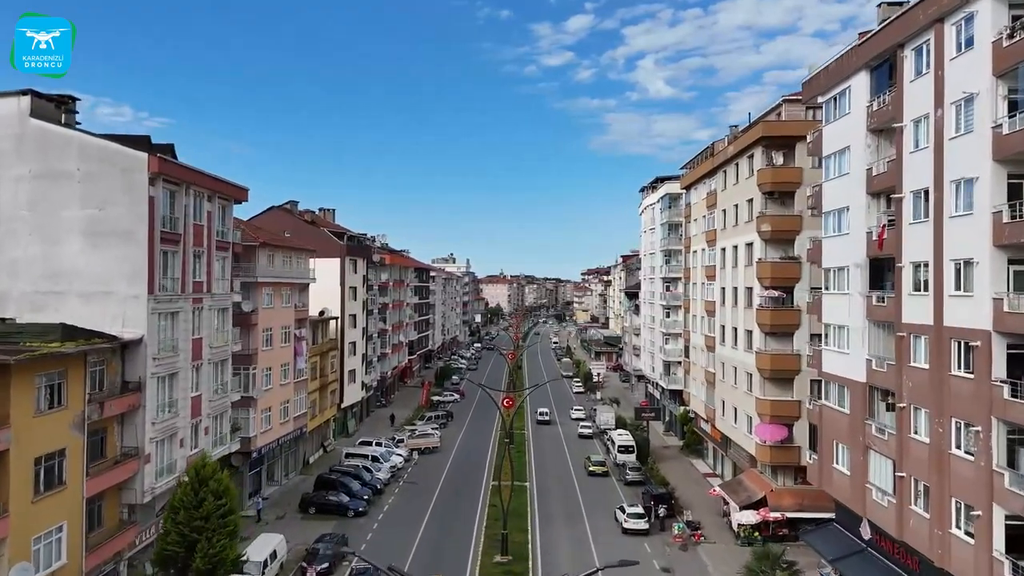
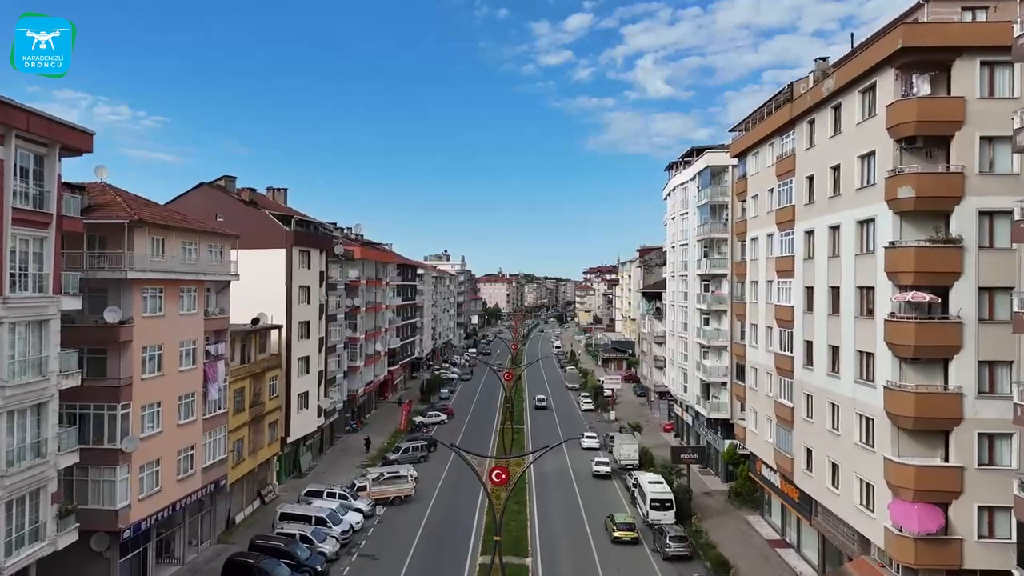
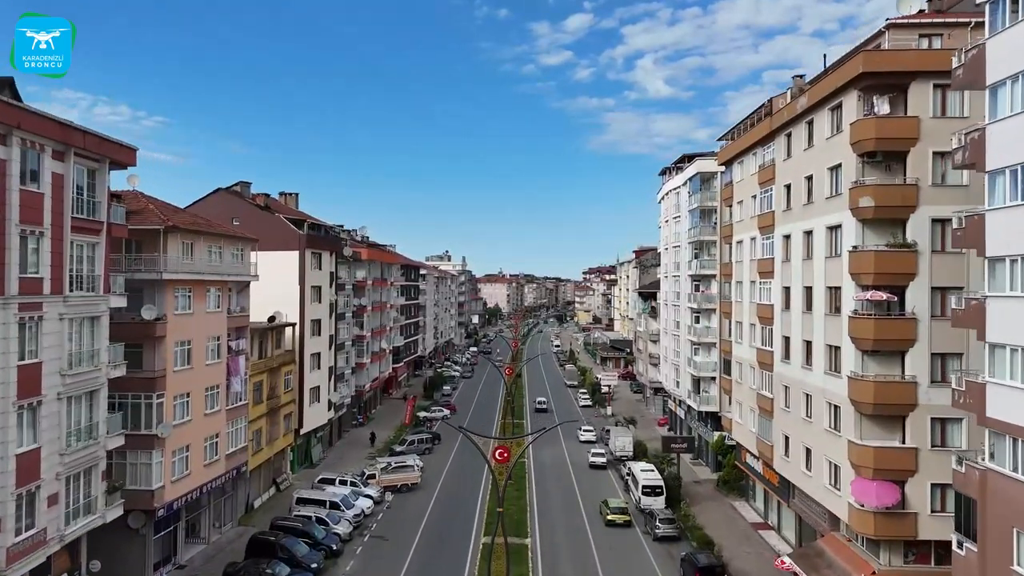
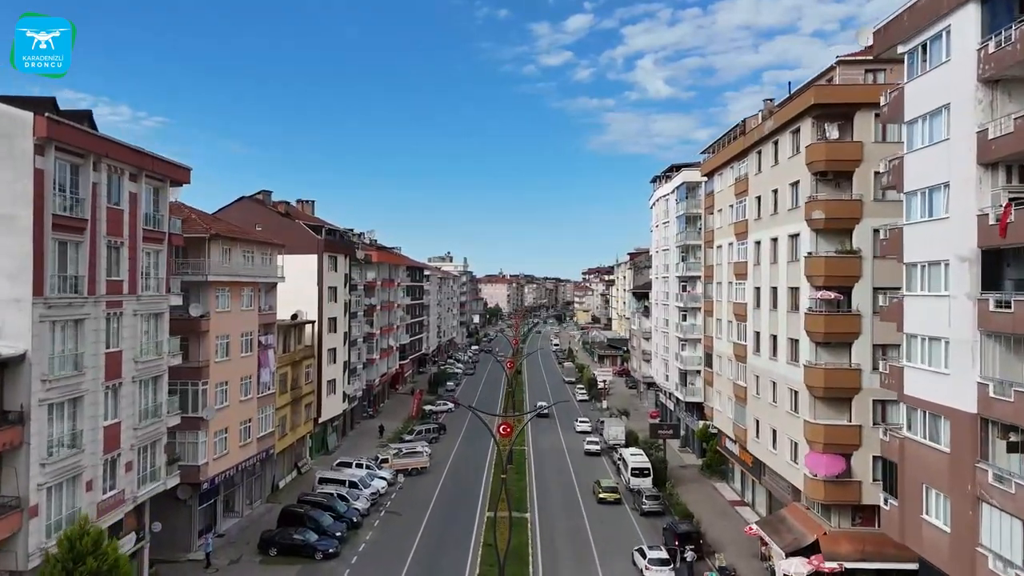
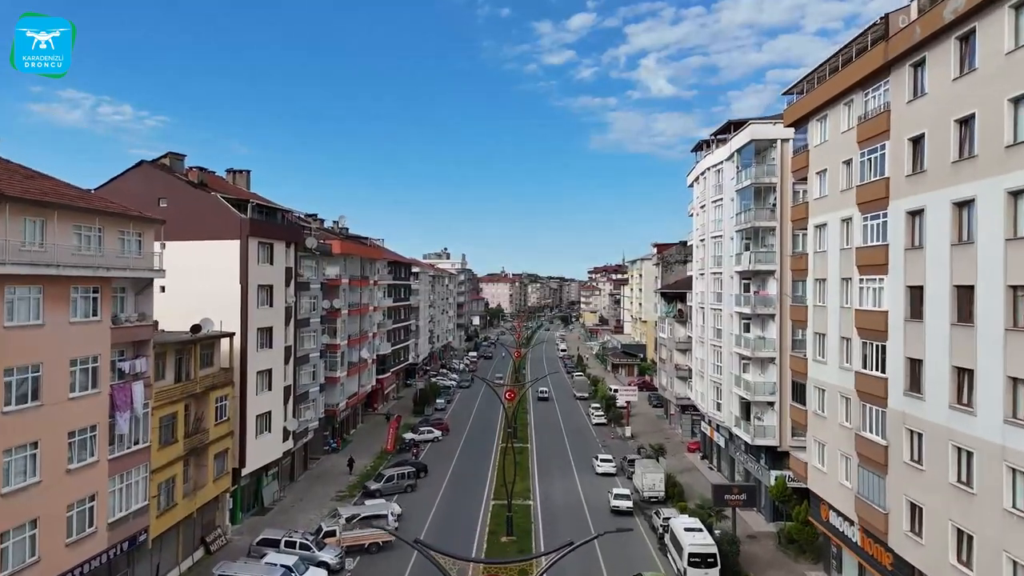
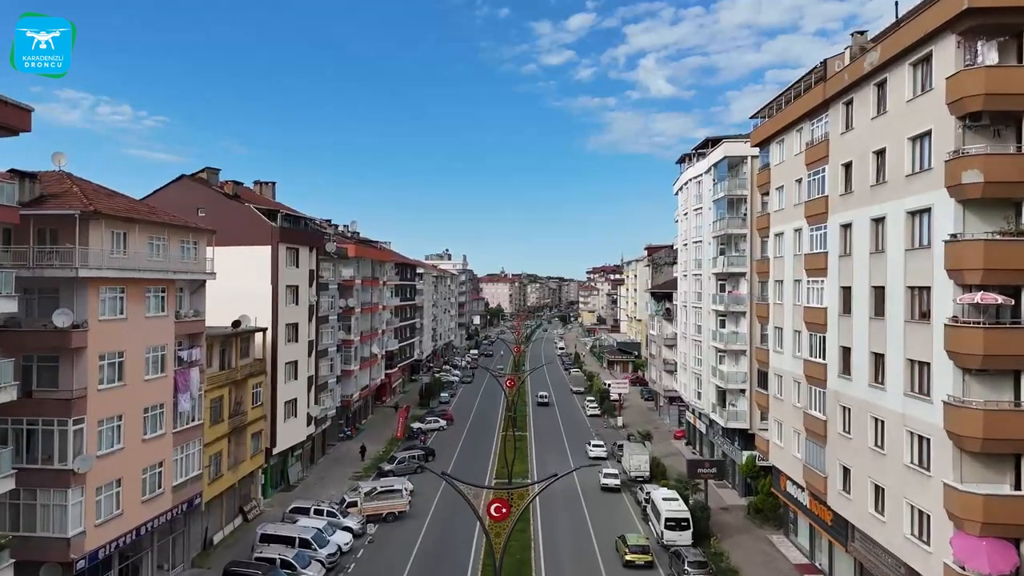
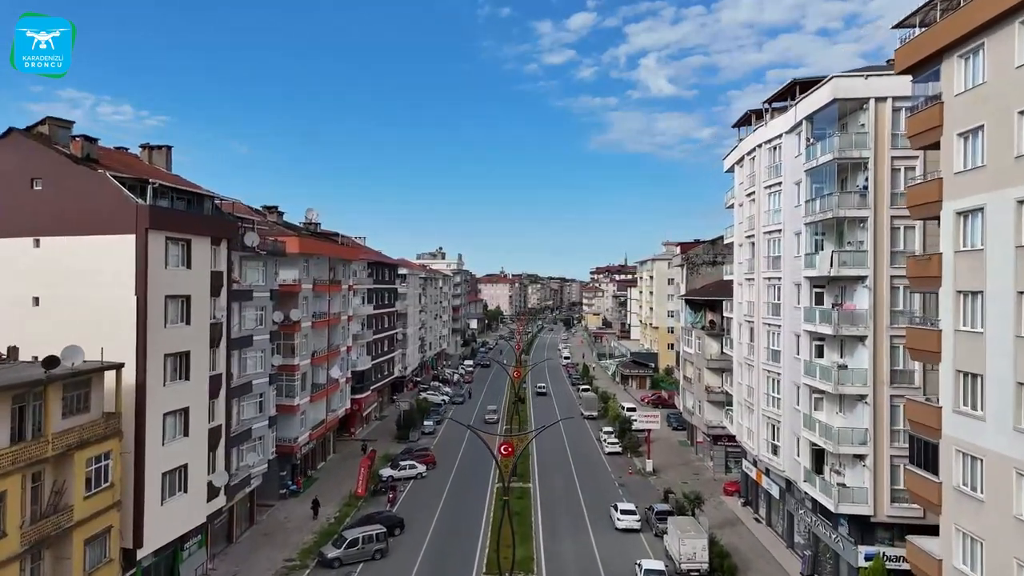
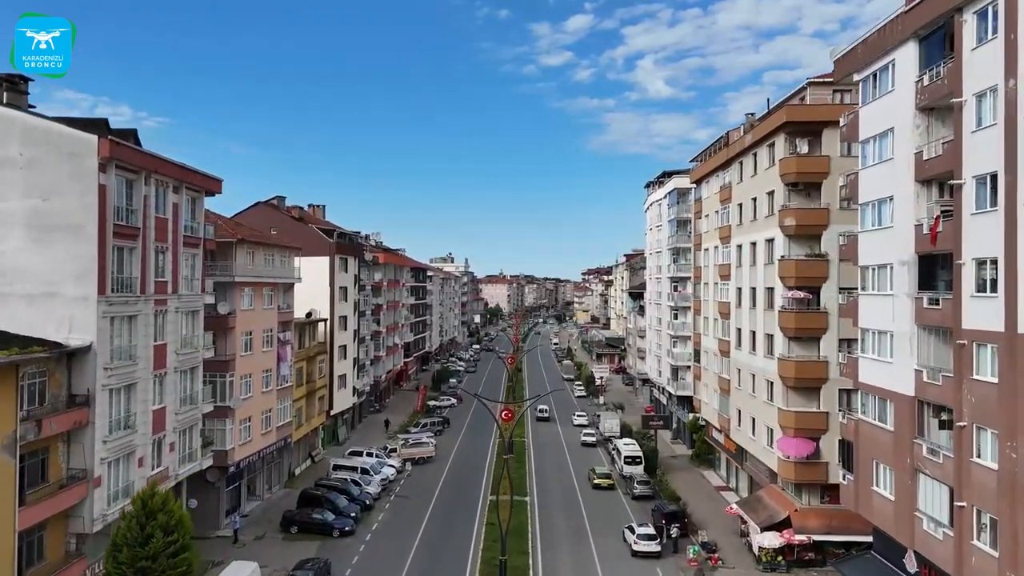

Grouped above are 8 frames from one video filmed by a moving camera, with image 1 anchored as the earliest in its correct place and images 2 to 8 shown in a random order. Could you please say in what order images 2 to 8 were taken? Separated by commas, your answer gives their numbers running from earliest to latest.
8, 4, 3, 2, 6, 5, 7
